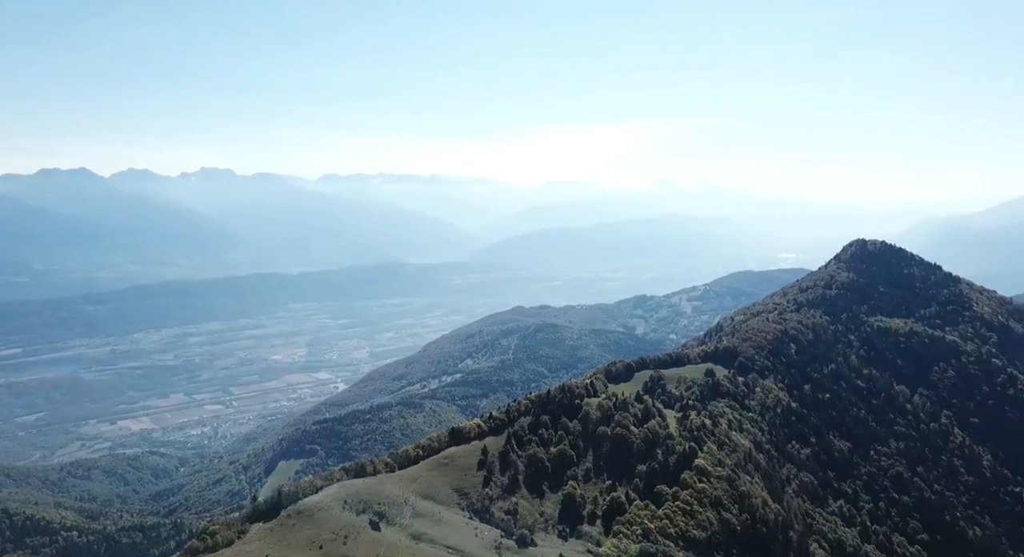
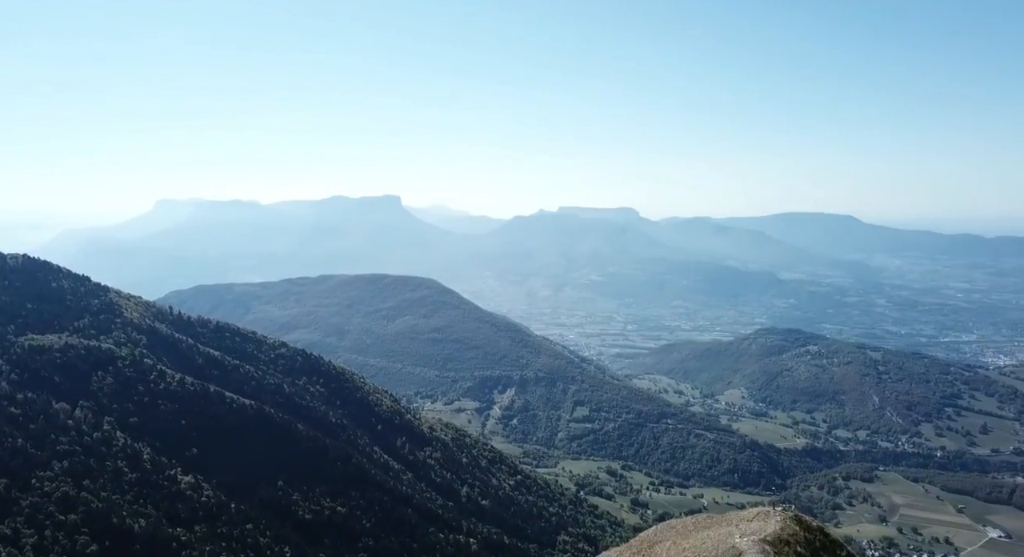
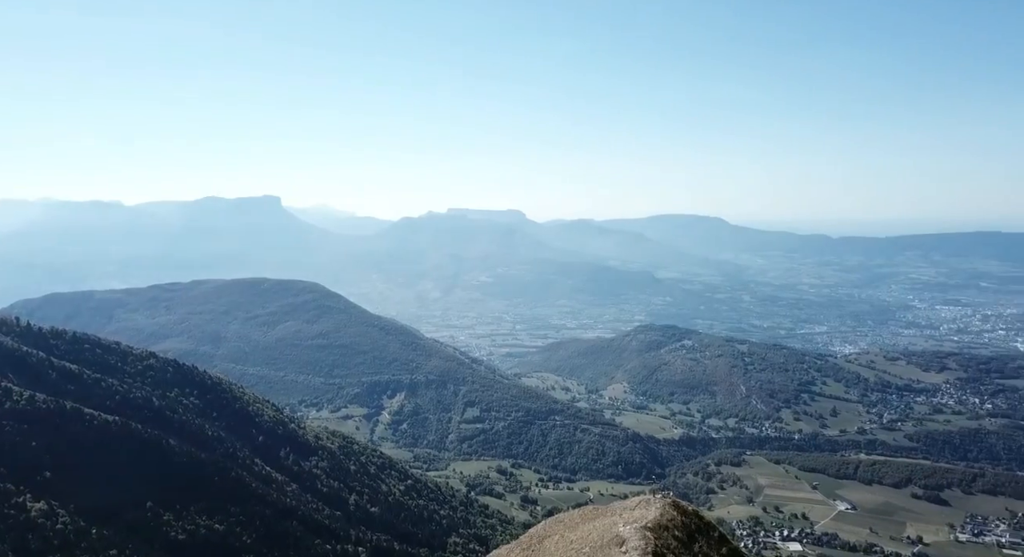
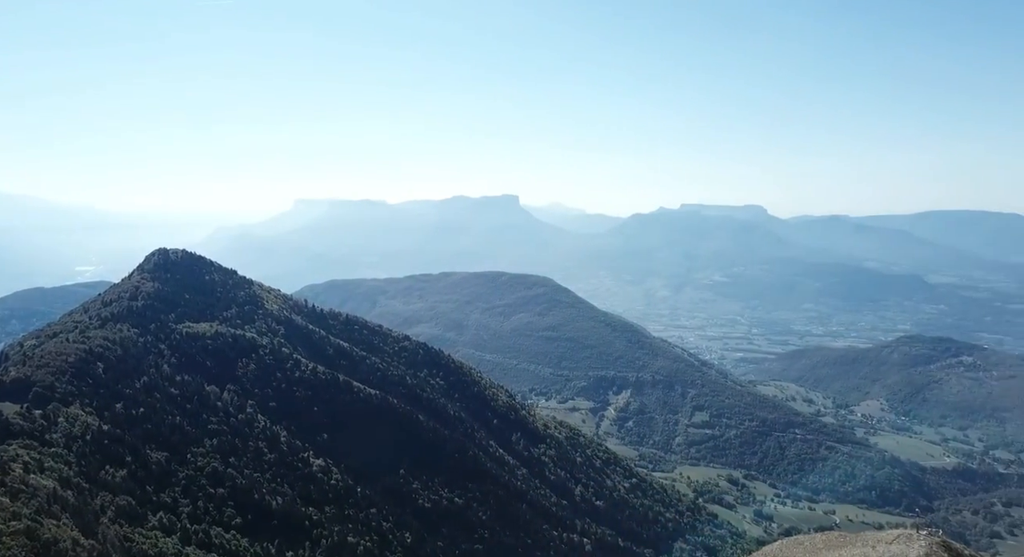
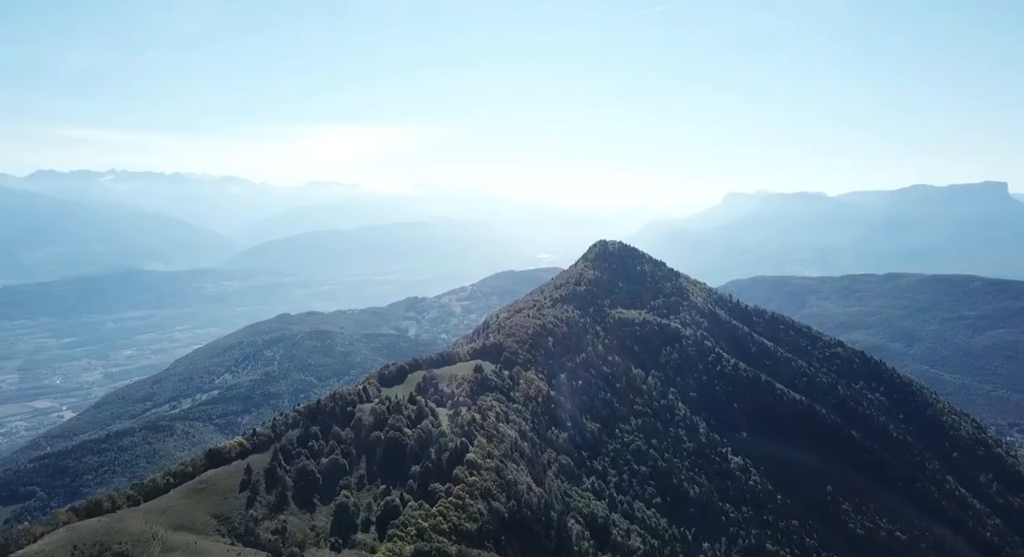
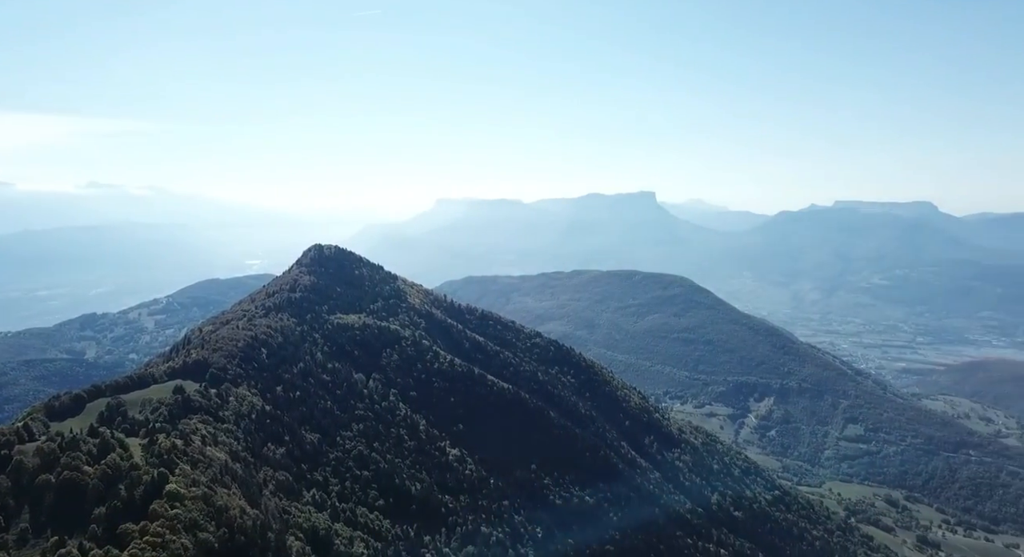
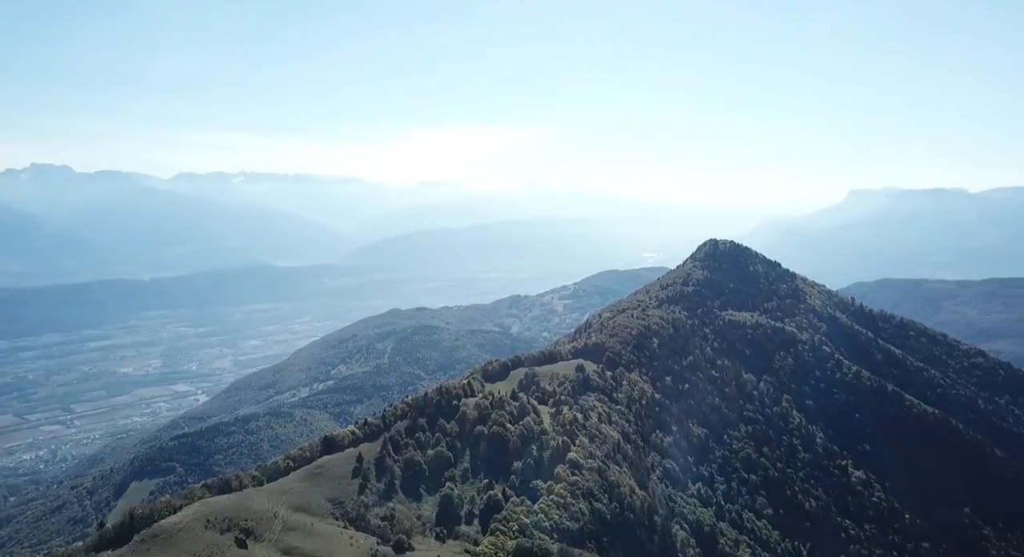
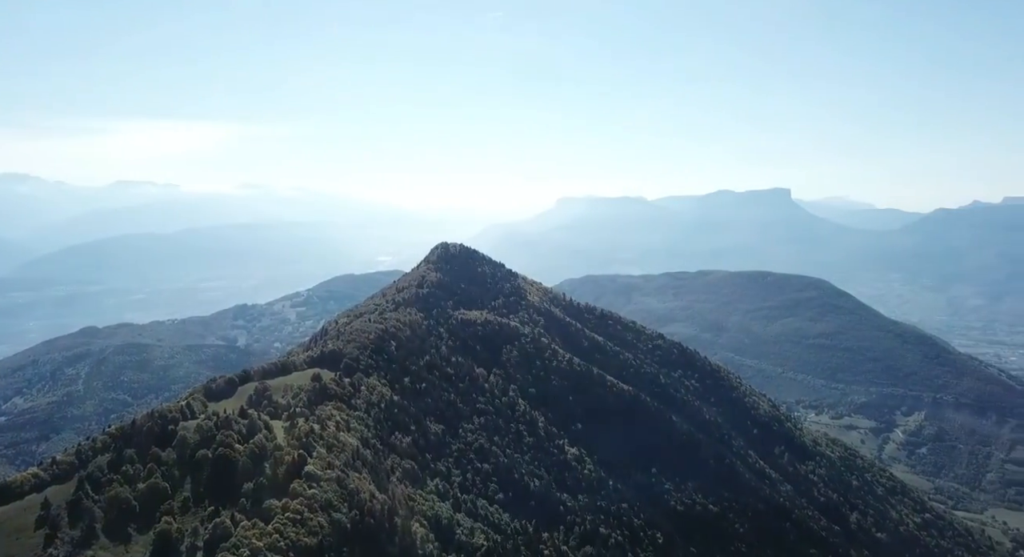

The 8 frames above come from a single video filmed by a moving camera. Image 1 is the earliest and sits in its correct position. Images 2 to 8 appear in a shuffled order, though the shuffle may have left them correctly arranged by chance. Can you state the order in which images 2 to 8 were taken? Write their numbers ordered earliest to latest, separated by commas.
7, 5, 8, 6, 4, 2, 3
